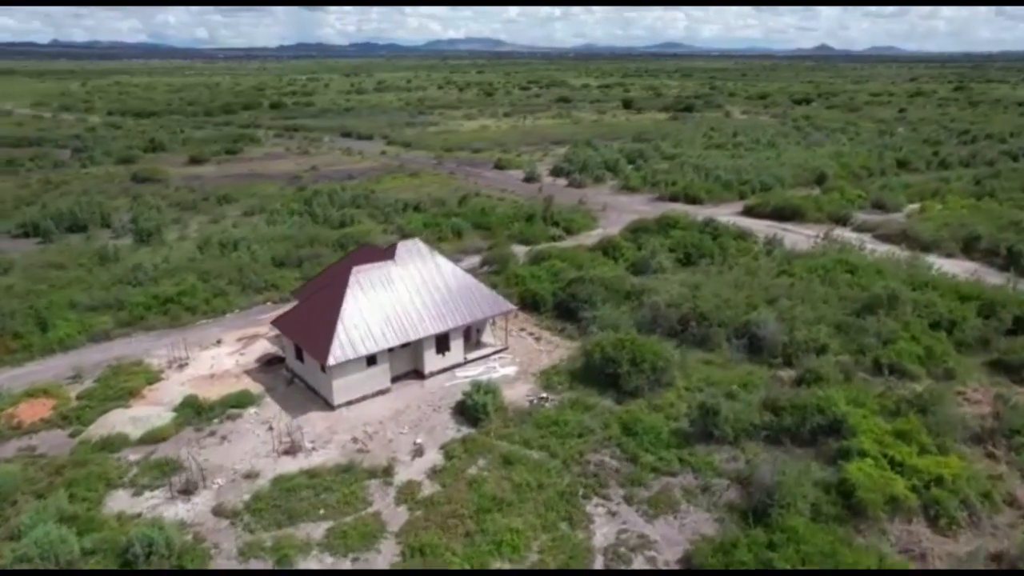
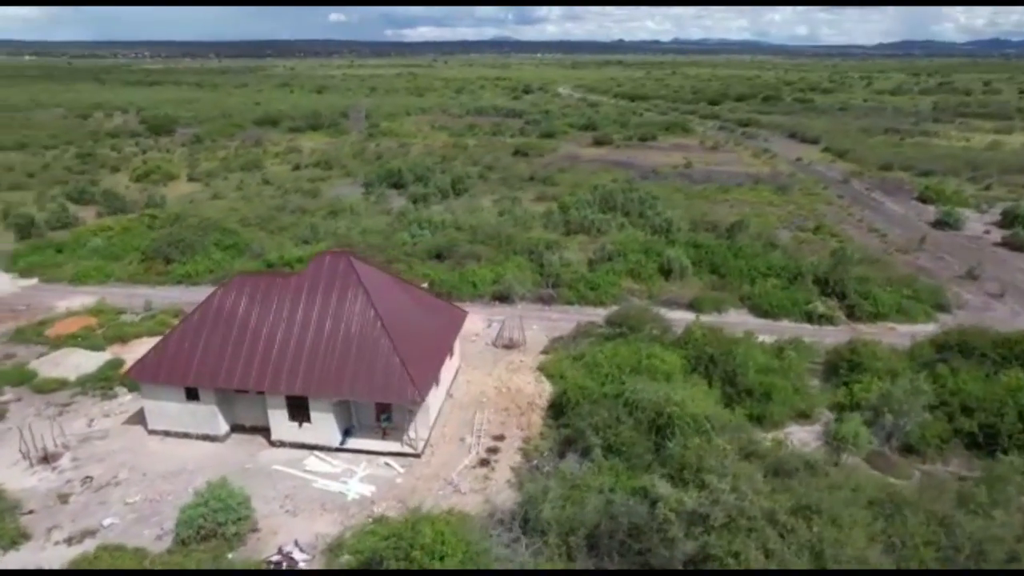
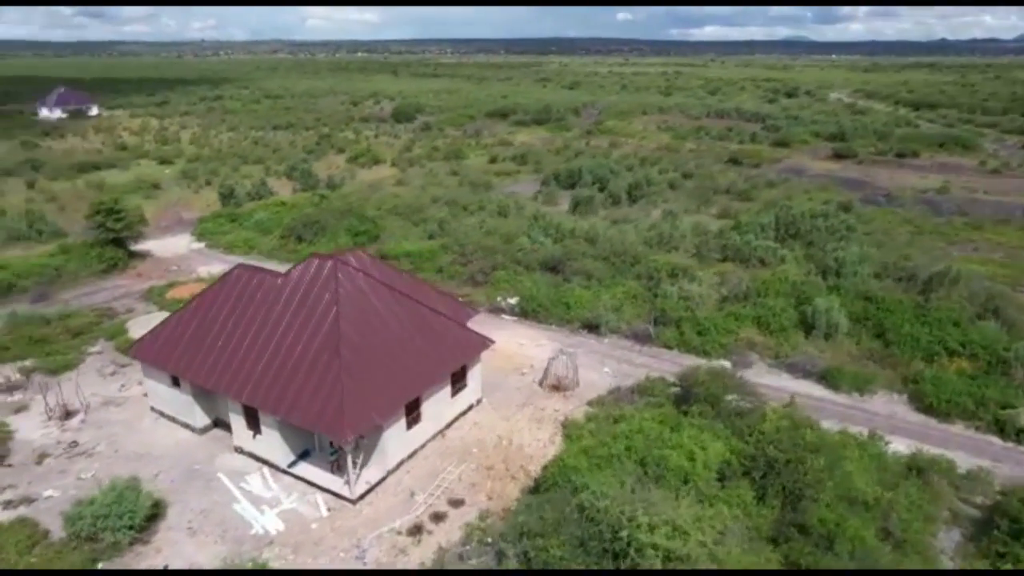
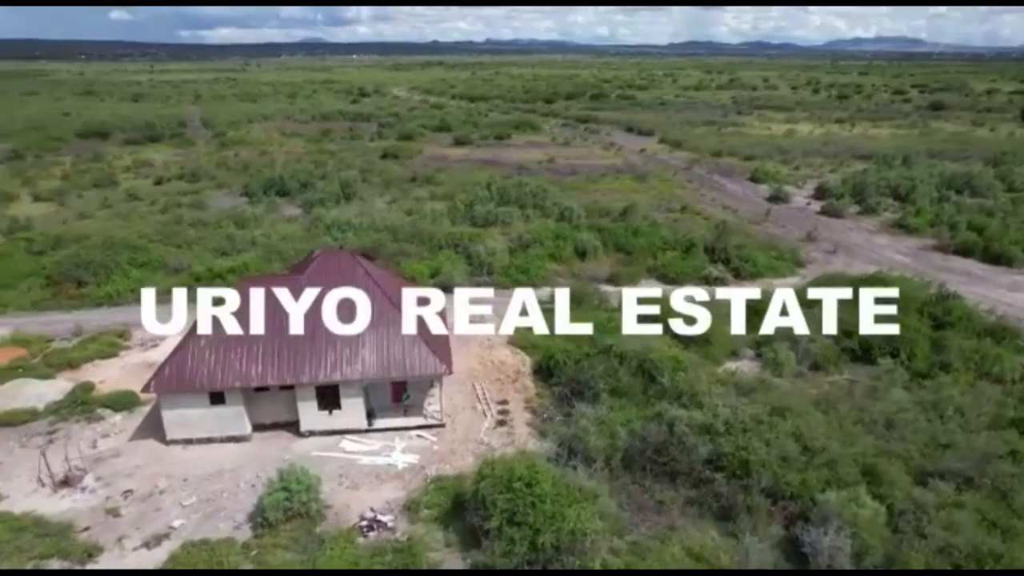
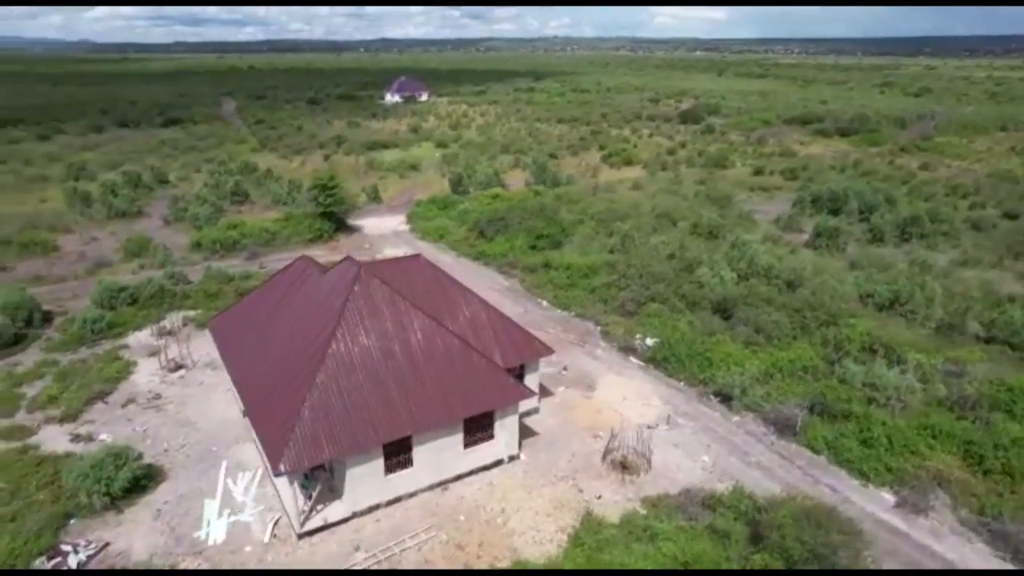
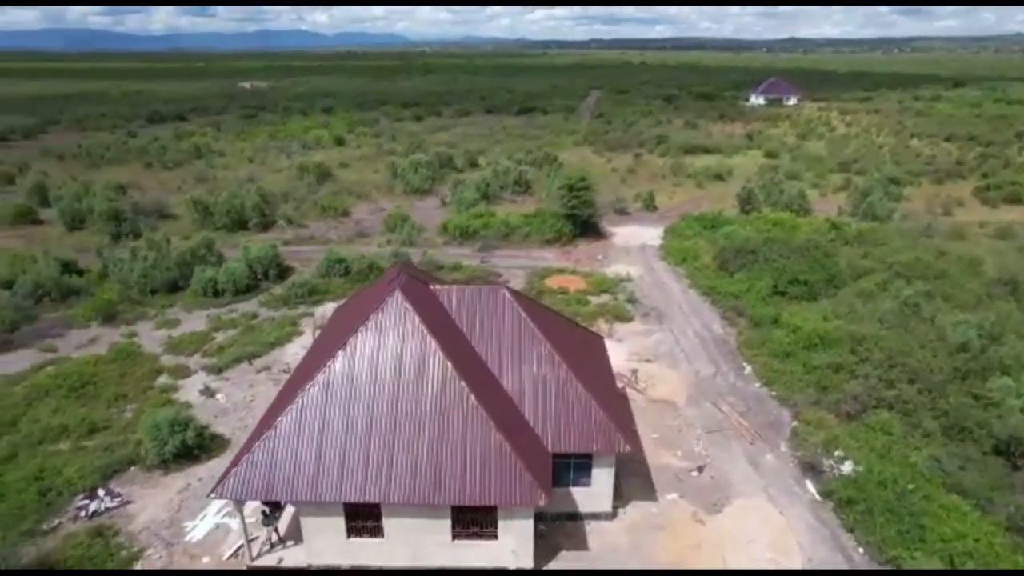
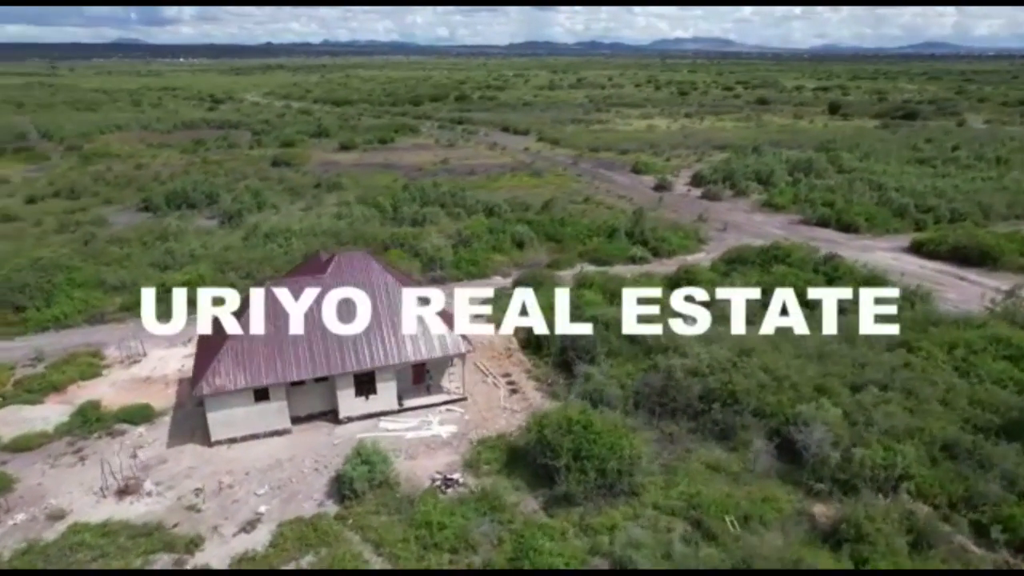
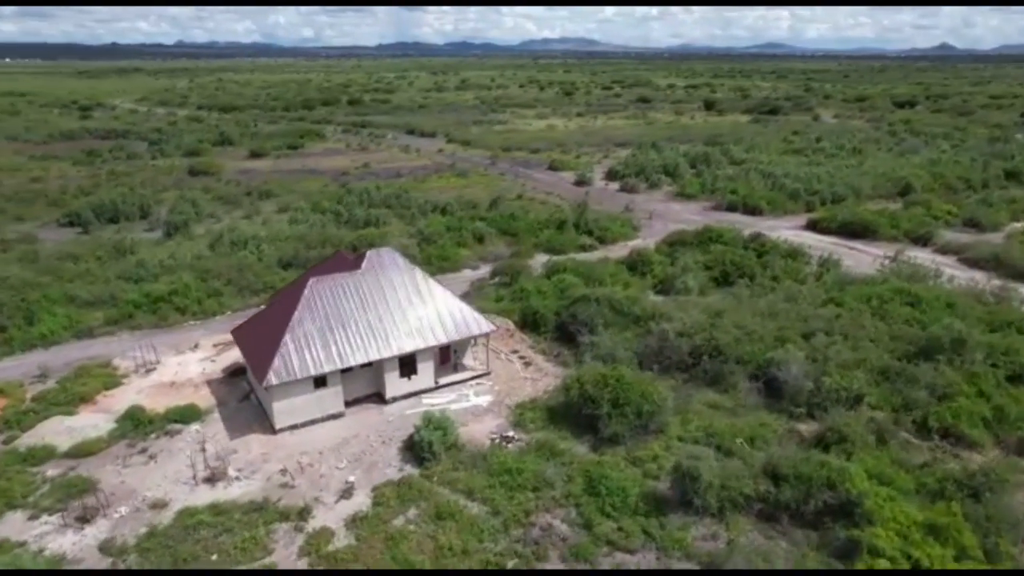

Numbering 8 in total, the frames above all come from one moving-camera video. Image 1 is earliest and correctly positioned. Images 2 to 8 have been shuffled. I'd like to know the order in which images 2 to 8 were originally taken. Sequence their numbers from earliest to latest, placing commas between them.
8, 7, 4, 2, 3, 5, 6
